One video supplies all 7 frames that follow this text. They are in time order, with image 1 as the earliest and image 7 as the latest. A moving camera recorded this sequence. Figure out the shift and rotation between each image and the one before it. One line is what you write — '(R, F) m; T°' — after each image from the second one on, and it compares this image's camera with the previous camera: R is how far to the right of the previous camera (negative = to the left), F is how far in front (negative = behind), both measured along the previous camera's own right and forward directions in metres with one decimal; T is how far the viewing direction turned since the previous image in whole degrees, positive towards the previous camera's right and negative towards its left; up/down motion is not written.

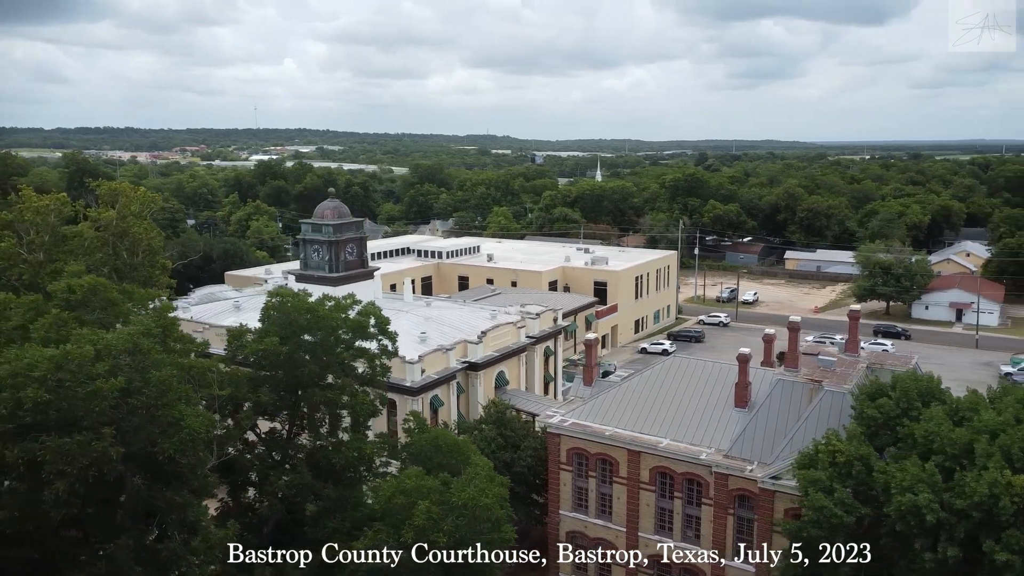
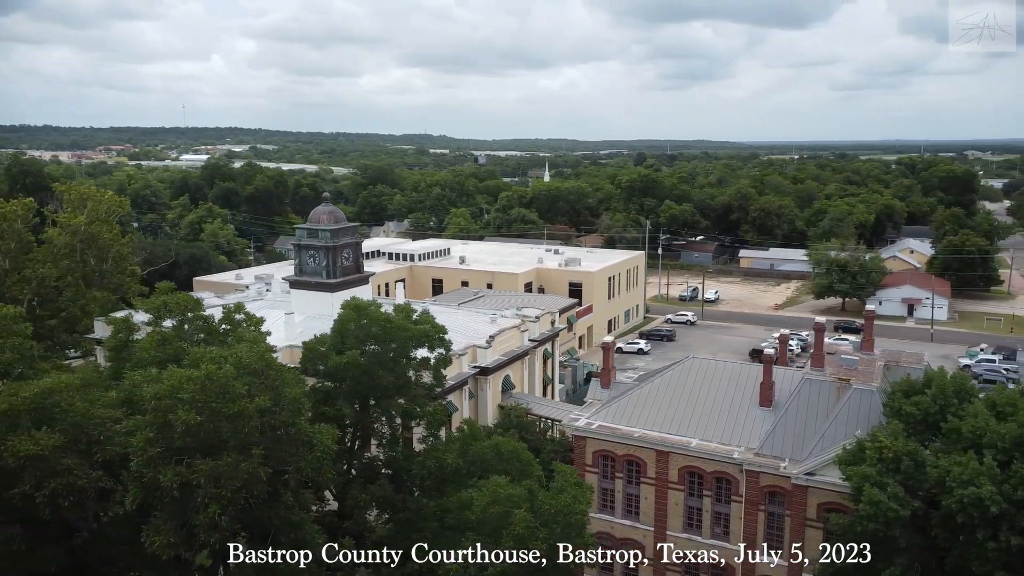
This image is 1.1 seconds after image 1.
(-2.7, -0.1) m; +4°
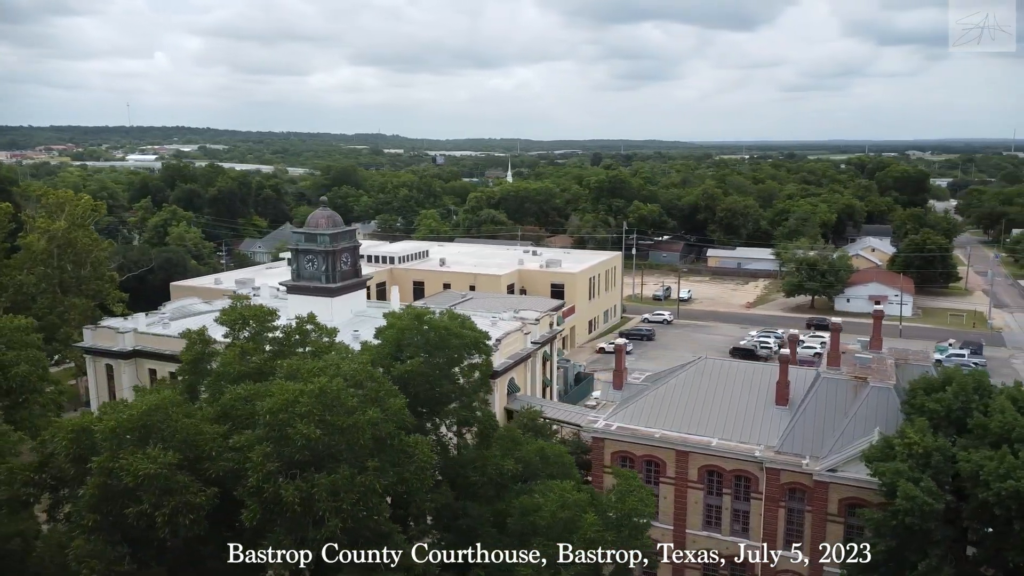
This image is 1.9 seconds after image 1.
(-2.0, -0.1) m; +3°
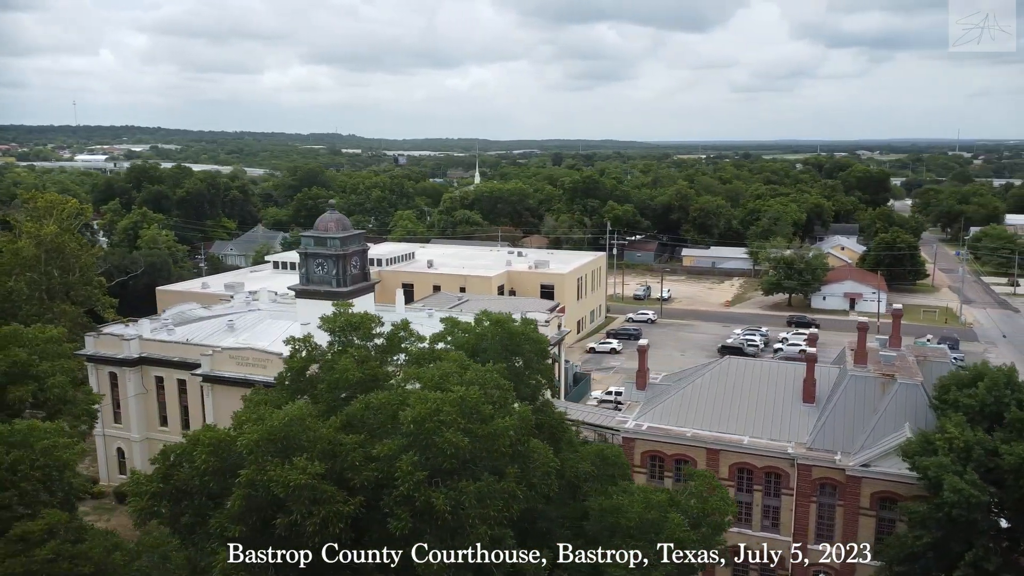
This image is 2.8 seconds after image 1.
(-2.3, -0.1) m; +3°
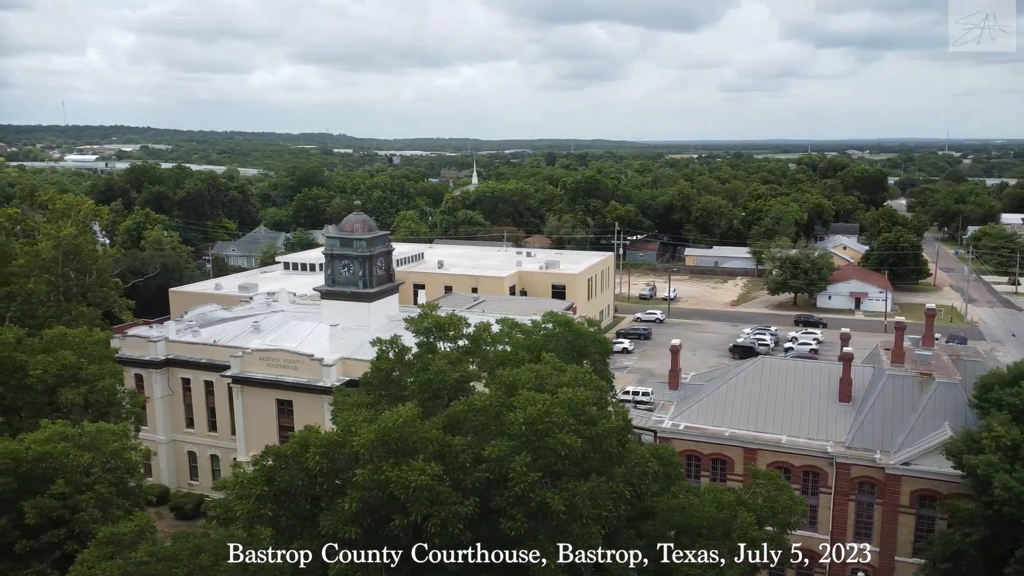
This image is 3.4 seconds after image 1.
(-1.5, -0.1) m; +1°
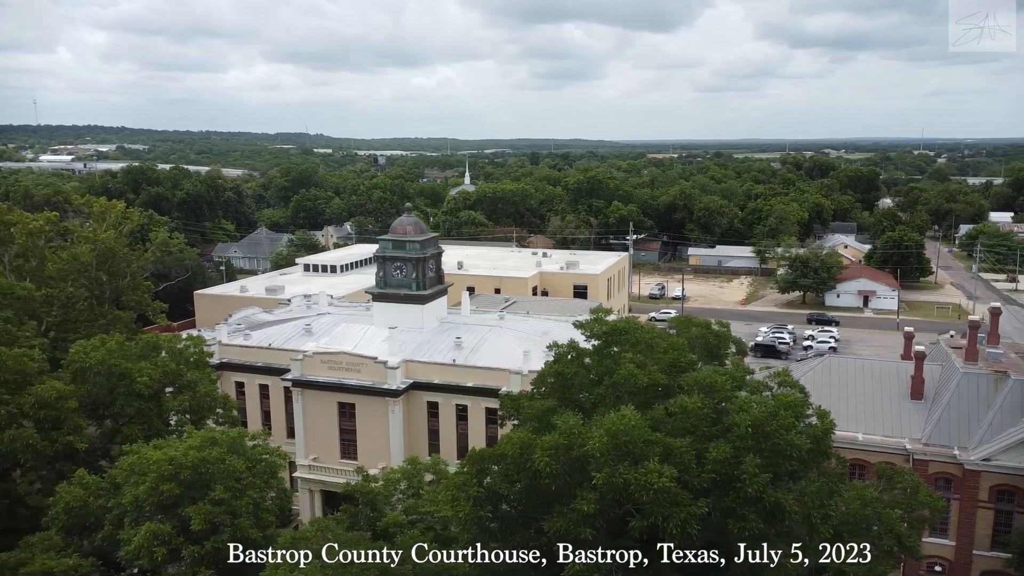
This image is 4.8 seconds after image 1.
(-3.2, -0.2) m; +1°
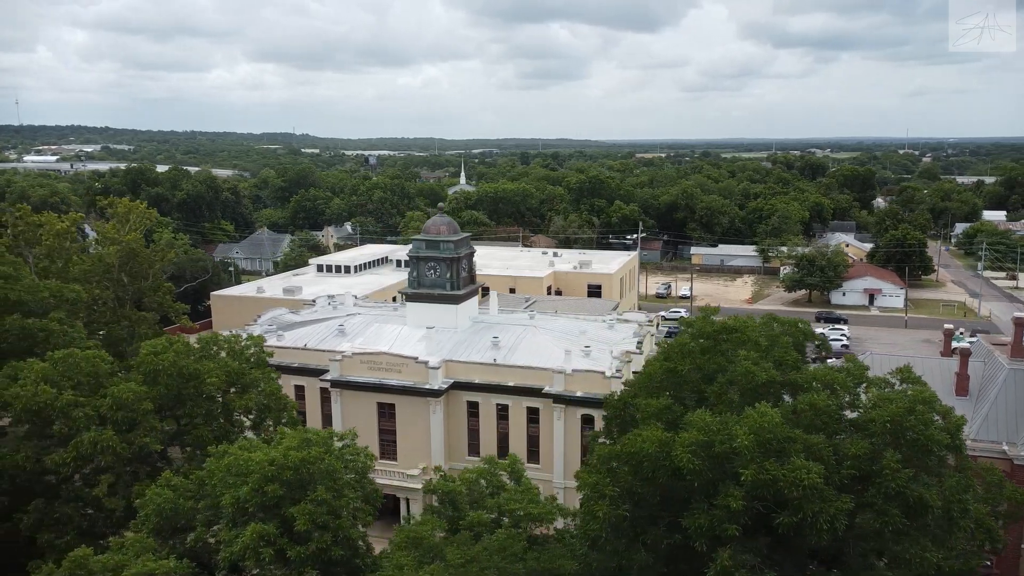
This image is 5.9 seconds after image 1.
(-2.0, -0.1) m; +1°
